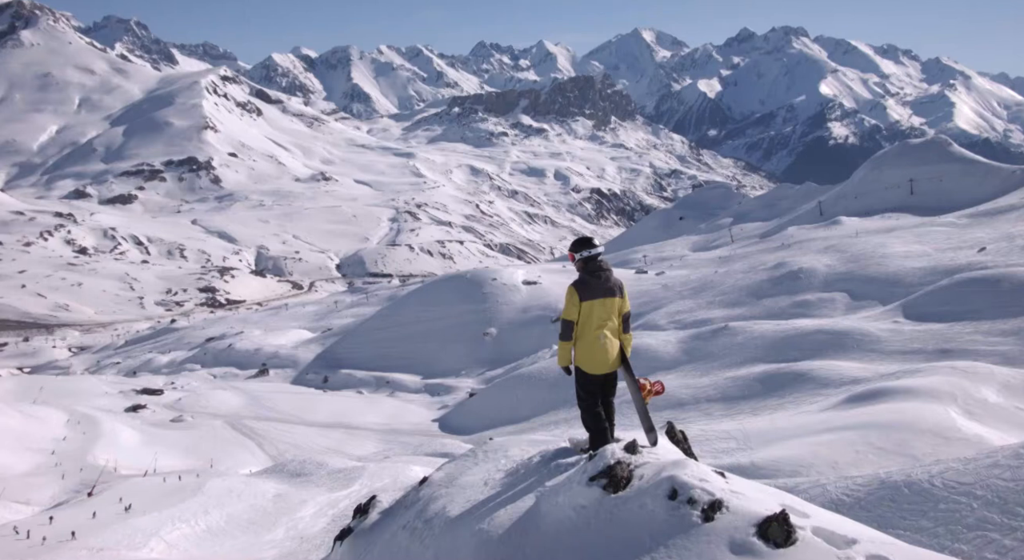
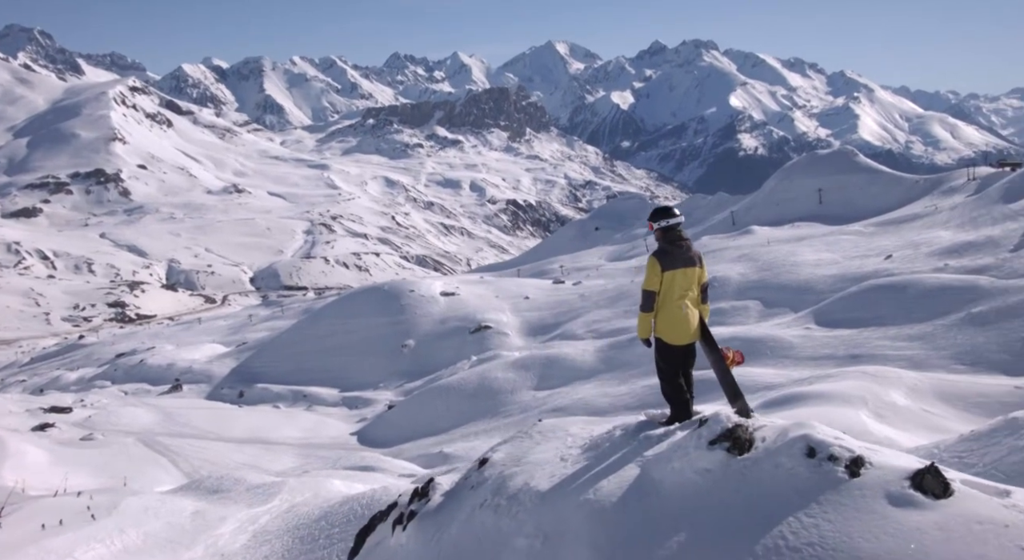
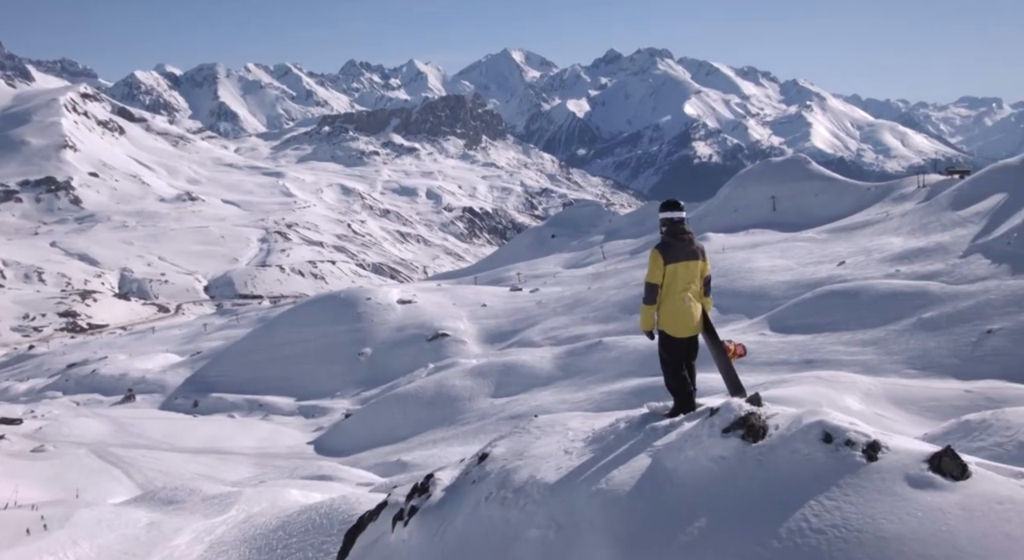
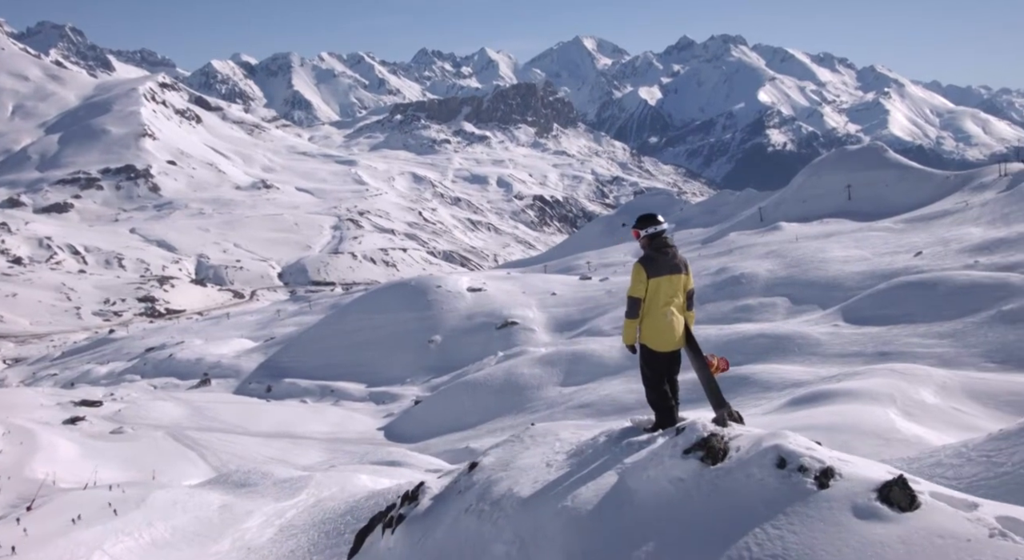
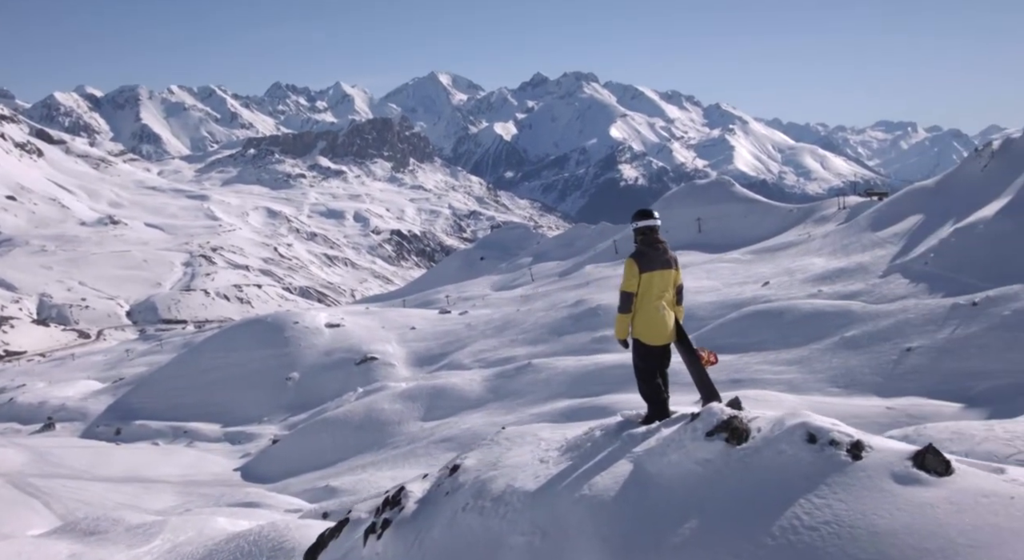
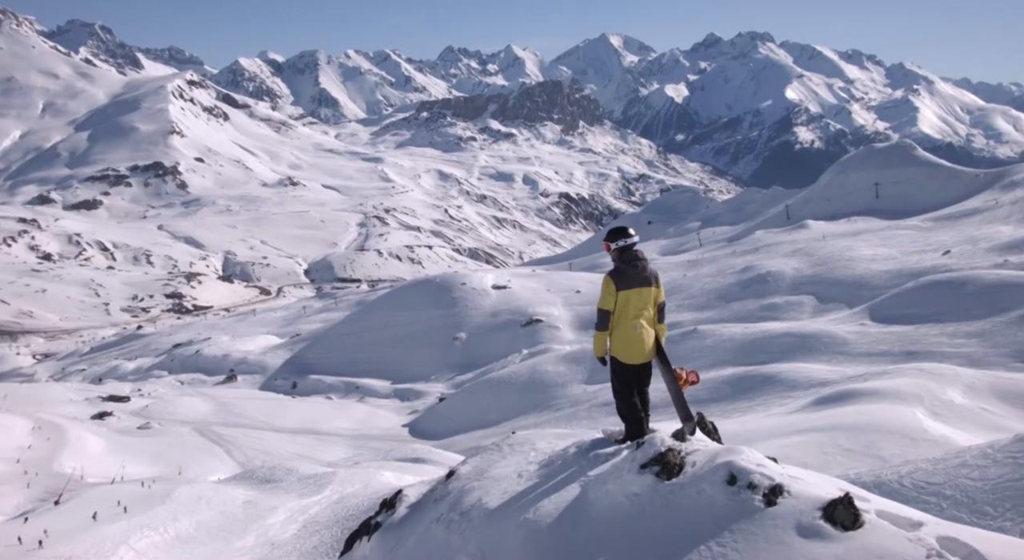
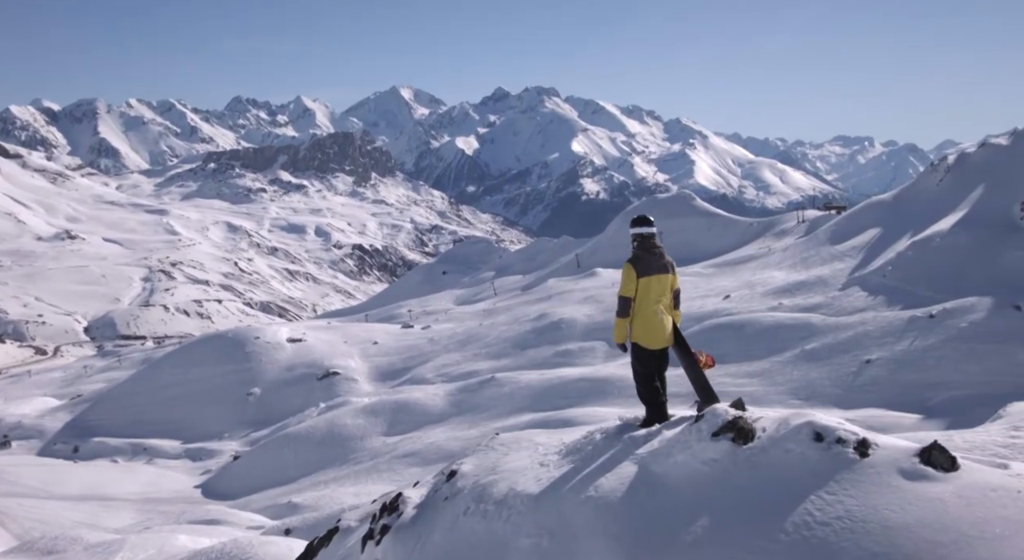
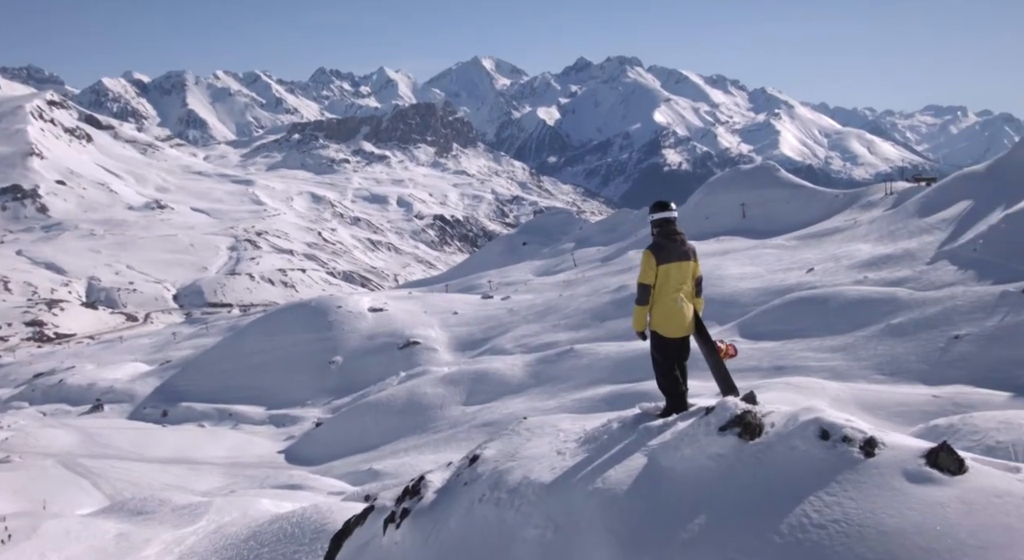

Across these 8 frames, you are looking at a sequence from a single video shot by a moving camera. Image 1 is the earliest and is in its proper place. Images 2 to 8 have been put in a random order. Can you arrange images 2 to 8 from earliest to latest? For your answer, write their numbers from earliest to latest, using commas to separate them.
6, 4, 2, 3, 8, 5, 7
